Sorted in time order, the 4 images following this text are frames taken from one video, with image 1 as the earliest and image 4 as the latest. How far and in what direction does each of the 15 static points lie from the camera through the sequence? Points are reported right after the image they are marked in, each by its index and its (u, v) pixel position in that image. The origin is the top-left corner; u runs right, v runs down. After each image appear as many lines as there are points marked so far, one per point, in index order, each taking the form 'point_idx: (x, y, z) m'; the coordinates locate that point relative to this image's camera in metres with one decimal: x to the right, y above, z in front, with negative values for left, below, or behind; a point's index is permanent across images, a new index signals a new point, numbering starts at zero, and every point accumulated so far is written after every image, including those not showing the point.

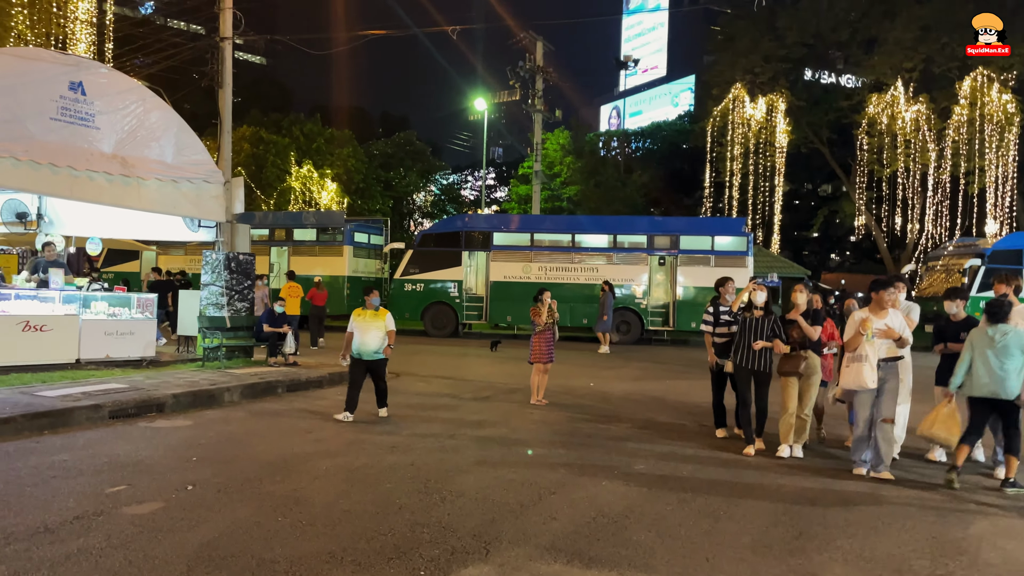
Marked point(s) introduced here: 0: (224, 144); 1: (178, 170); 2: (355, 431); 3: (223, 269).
0: (-4.8, +2.4, +13.2) m
1: (-5.0, +1.8, +12.0) m
2: (-1.6, -1.5, +8.3) m
3: (-4.6, +0.3, +12.7) m
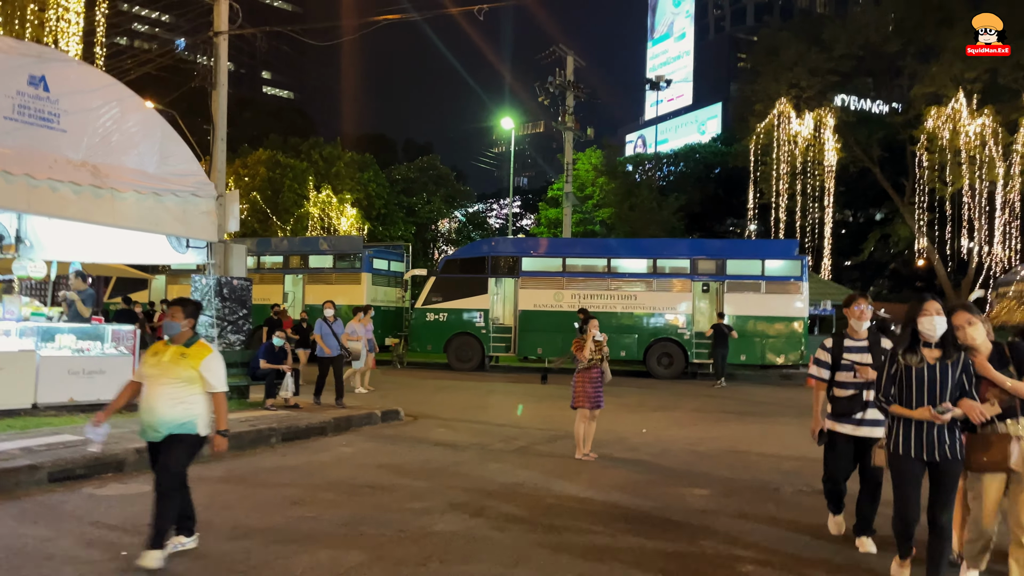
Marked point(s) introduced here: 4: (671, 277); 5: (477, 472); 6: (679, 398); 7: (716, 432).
0: (-4.3, +2.0, +11.5) m
1: (-4.6, +1.4, +10.3) m
2: (-1.3, -1.7, +6.4) m
3: (-4.1, -0.1, +11.0) m
4: (+4.0, +0.3, +19.9) m
5: (-0.4, -1.8, +7.7) m
6: (+3.2, -2.1, +15.3) m
7: (+2.7, -1.9, +10.8) m
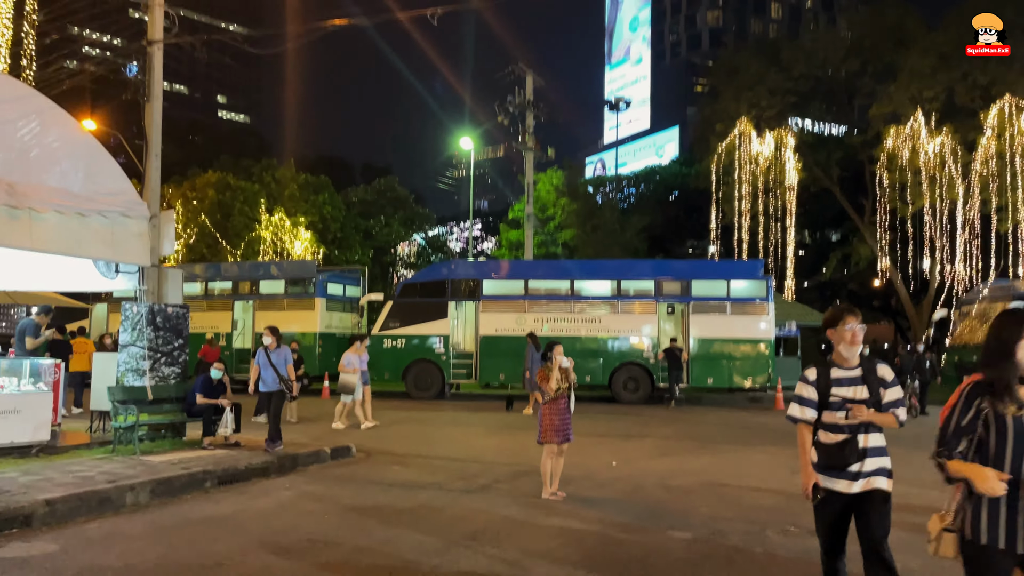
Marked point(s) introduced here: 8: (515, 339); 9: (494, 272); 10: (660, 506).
0: (-4.8, +1.6, +10.7) m
1: (-5.1, +1.0, +9.5) m
2: (-1.6, -1.9, +5.6) m
3: (-4.6, -0.5, +10.1) m
4: (+3.0, -0.3, +19.4) m
5: (-0.7, -2.0, +6.9) m
6: (+2.5, -2.5, +14.7) m
7: (+2.2, -2.2, +10.1) m
8: (+0.1, -1.3, +19.6) m
9: (-0.4, +0.4, +20.0) m
10: (+1.4, -2.0, +7.6) m
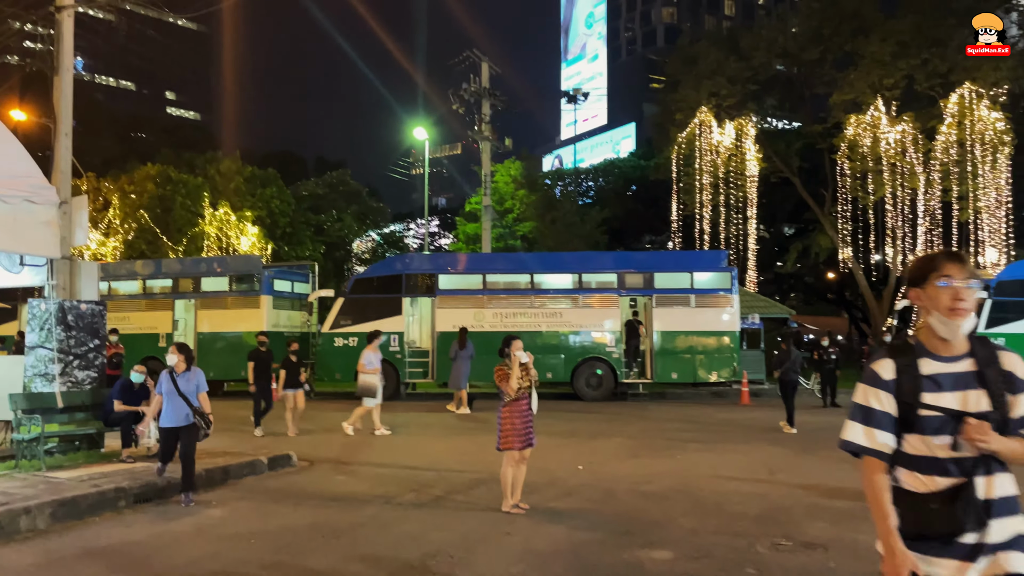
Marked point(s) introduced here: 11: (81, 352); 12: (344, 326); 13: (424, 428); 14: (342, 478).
0: (-5.4, +1.6, +9.6) m
1: (-5.6, +1.1, +8.3) m
2: (-1.8, -1.8, +4.6) m
3: (-5.1, -0.4, +9.0) m
4: (+2.0, -0.1, +18.6) m
5: (-1.0, -1.9, +6.0) m
6: (+1.8, -2.3, +13.9) m
7: (+1.7, -2.1, +9.4) m
8: (-0.9, -1.1, +18.7) m
9: (-1.4, +0.5, +19.1) m
10: (+1.1, -1.9, +6.8) m
11: (-4.9, -0.7, +9.1) m
12: (-4.1, -0.9, +19.5) m
13: (-1.4, -2.3, +13.1) m
14: (-1.9, -2.0, +8.6) m
